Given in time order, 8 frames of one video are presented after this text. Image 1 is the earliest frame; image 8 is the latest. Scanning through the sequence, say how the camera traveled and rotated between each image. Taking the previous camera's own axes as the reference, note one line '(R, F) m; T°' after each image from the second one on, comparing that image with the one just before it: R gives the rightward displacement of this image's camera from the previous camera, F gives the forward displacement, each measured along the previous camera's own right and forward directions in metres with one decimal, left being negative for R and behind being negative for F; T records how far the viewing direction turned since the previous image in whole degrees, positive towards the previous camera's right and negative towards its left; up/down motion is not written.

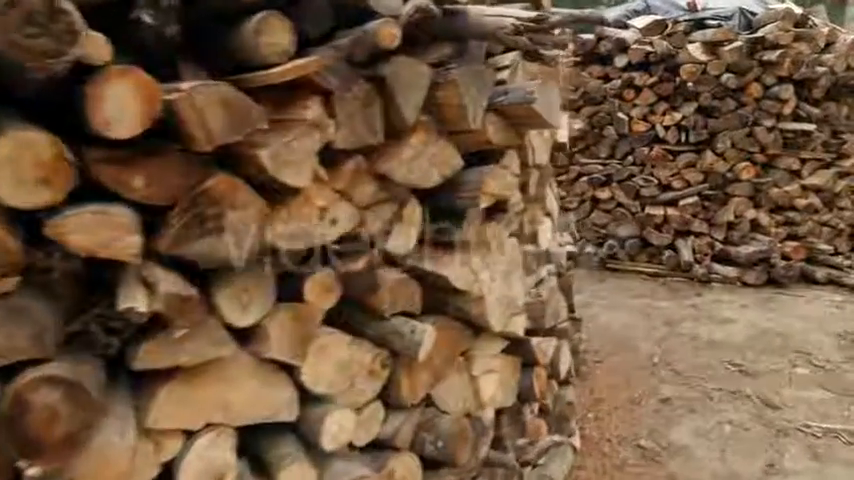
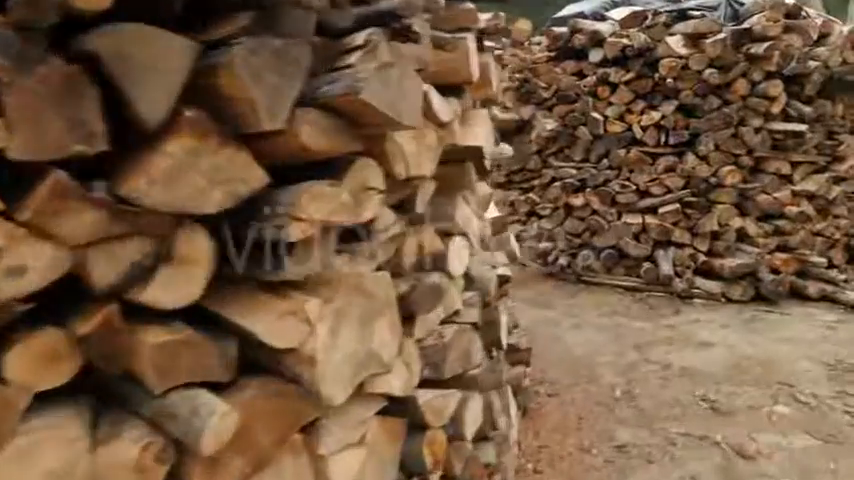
(+0.6, +0.6) m; 0°
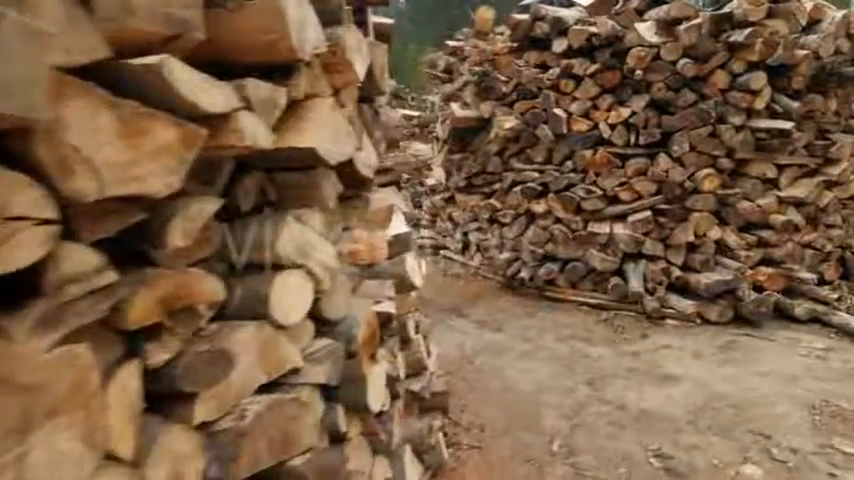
(+0.7, +0.8) m; 0°
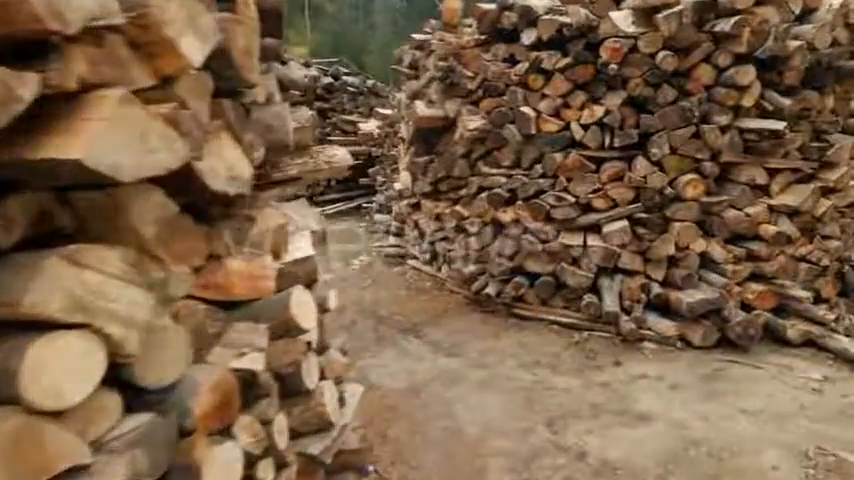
(+0.5, +0.6) m; 0°
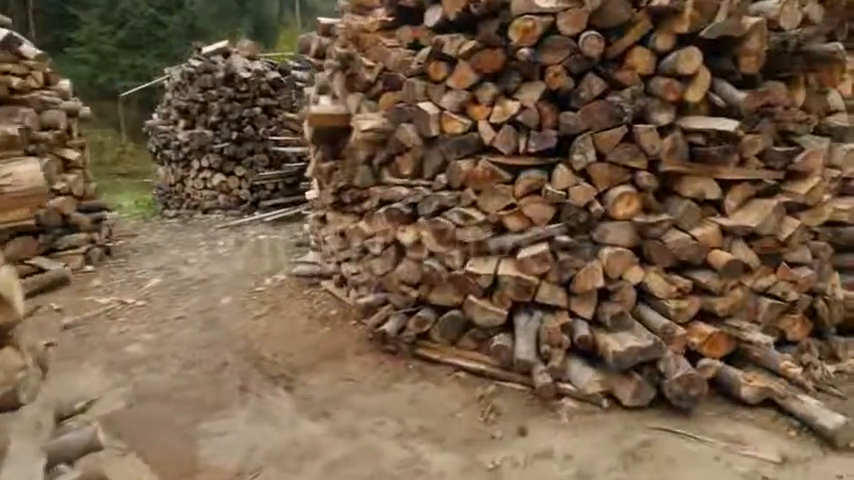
(+1.1, +1.1) m; 0°
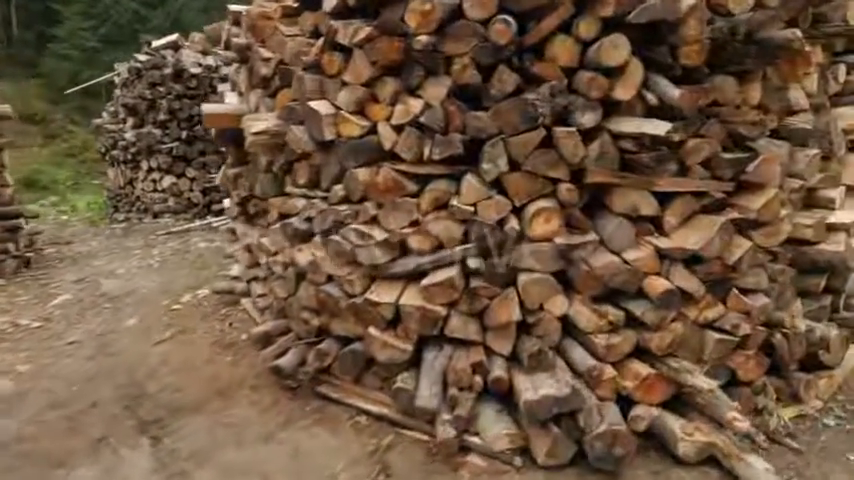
(+0.8, +0.7) m; 0°
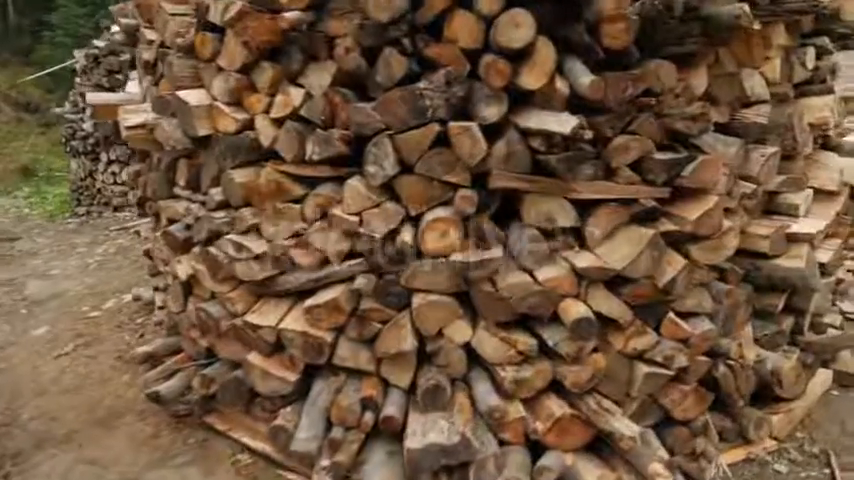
(+0.7, +0.6) m; -1°
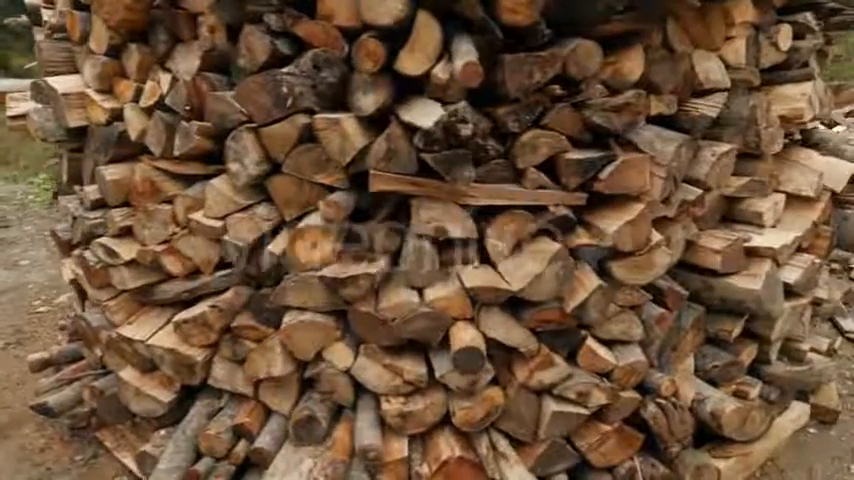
(+0.8, +0.5) m; -3°
